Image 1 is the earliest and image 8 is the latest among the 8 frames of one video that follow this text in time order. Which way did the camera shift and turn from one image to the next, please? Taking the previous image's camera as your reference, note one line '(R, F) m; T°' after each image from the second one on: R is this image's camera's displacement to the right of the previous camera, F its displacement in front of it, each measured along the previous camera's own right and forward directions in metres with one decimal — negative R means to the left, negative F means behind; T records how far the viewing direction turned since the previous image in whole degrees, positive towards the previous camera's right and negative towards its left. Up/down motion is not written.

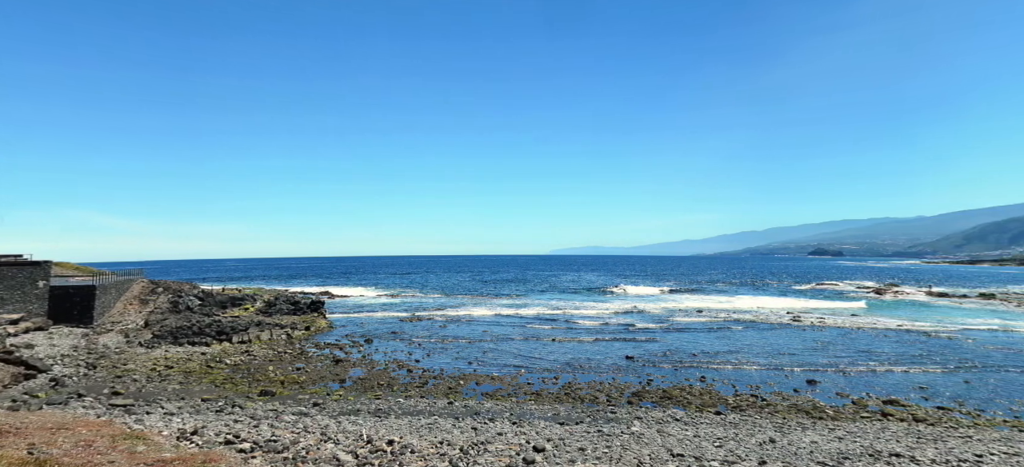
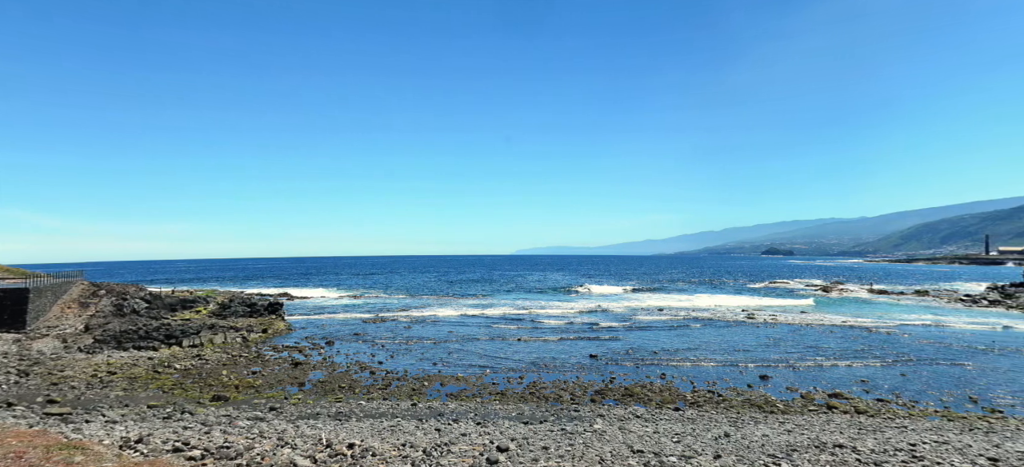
(+0.3, -0.3) m; +3°
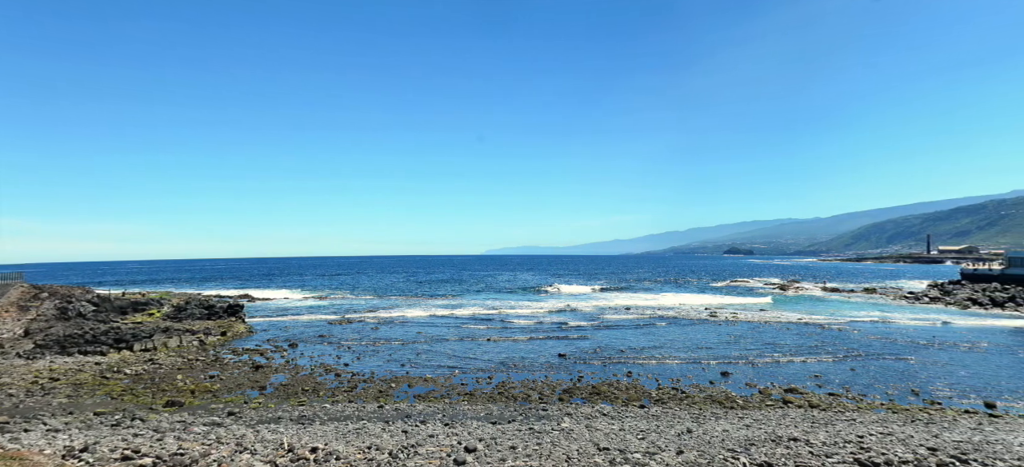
(+0.3, -0.2) m; +3°
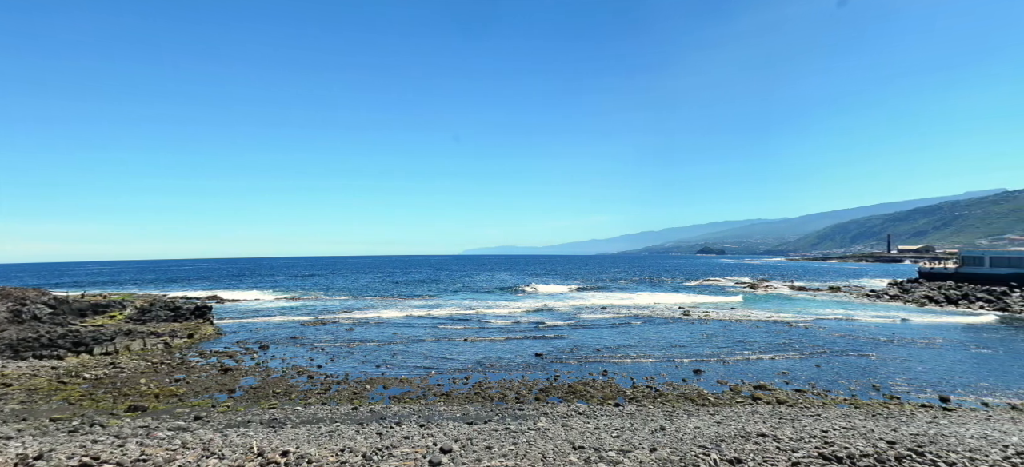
(+0.2, -0.1) m; +2°
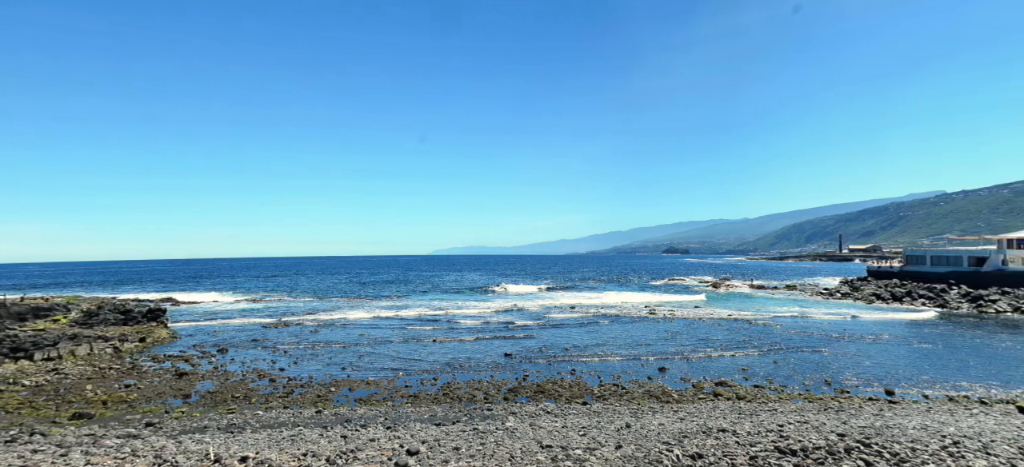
(+0.3, -0.1) m; +3°
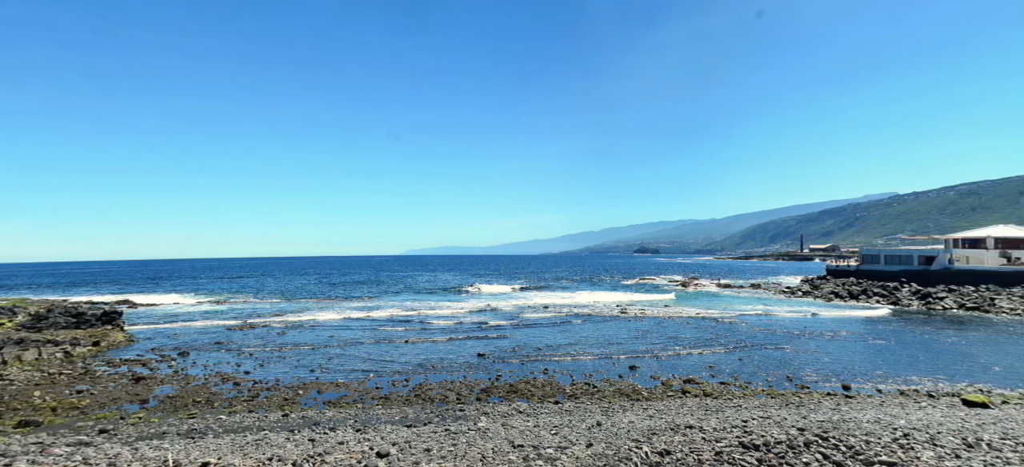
(+0.2, 0.0) m; +2°
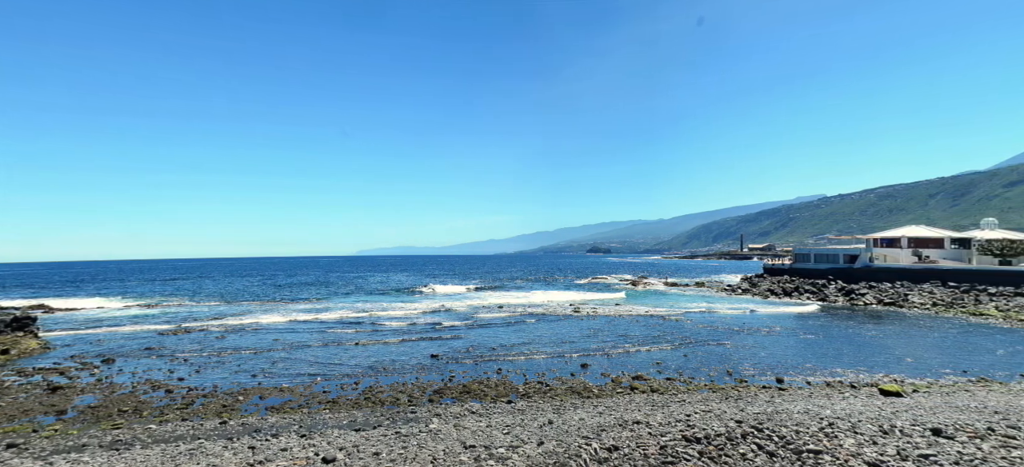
(+0.4, +0.1) m; +4°
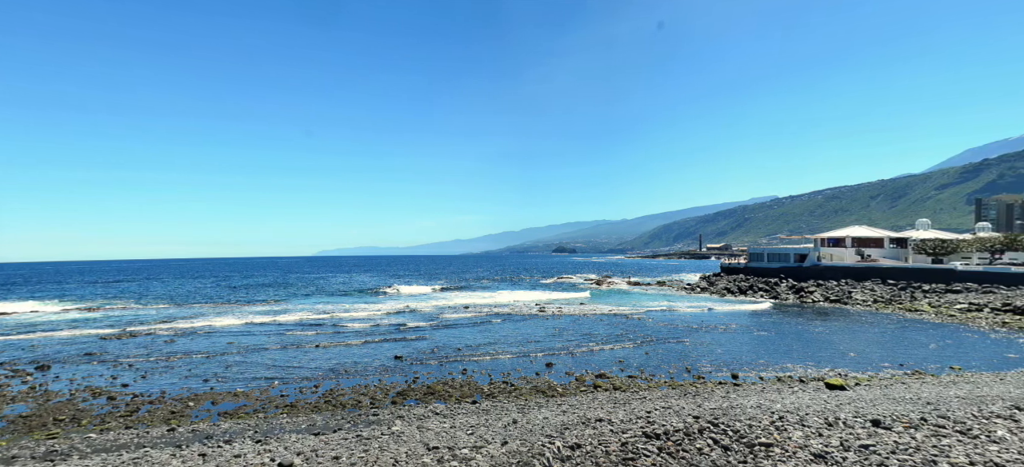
(+0.3, +0.2) m; +3°
